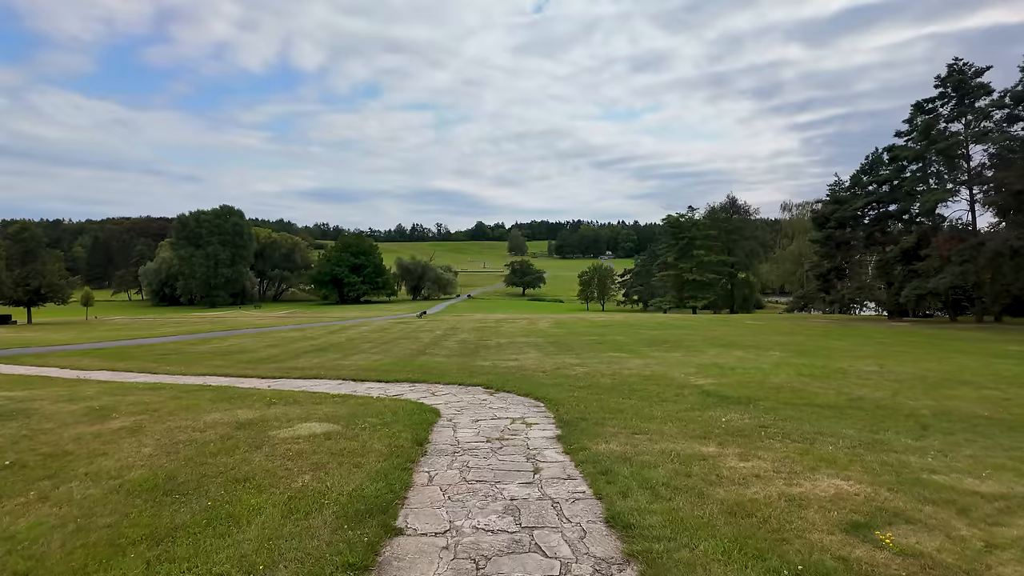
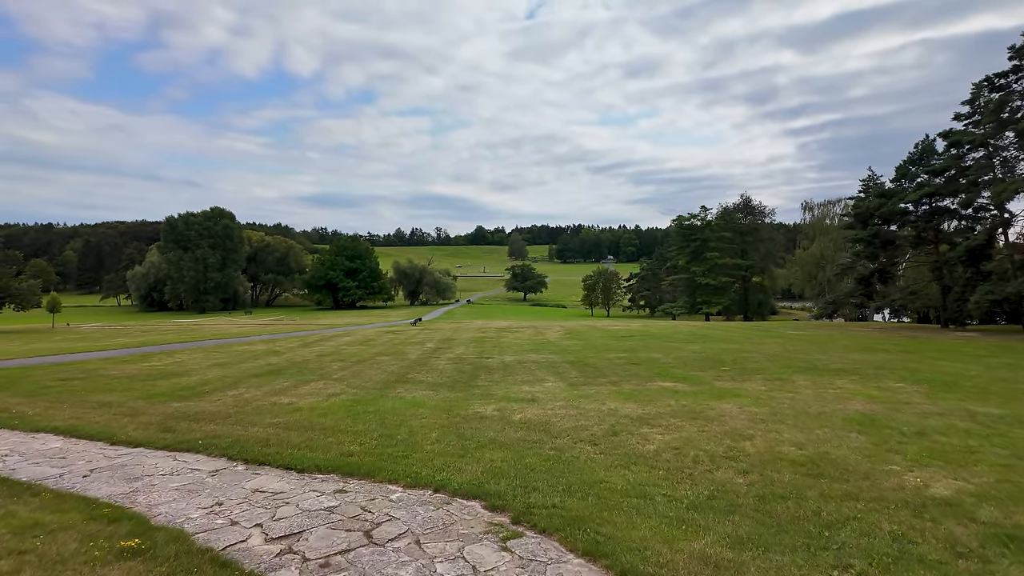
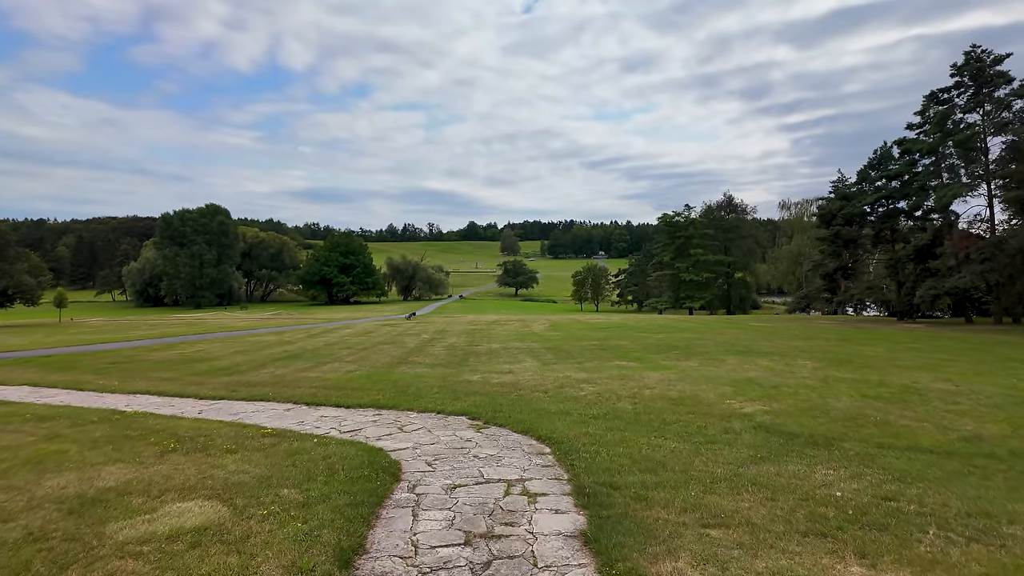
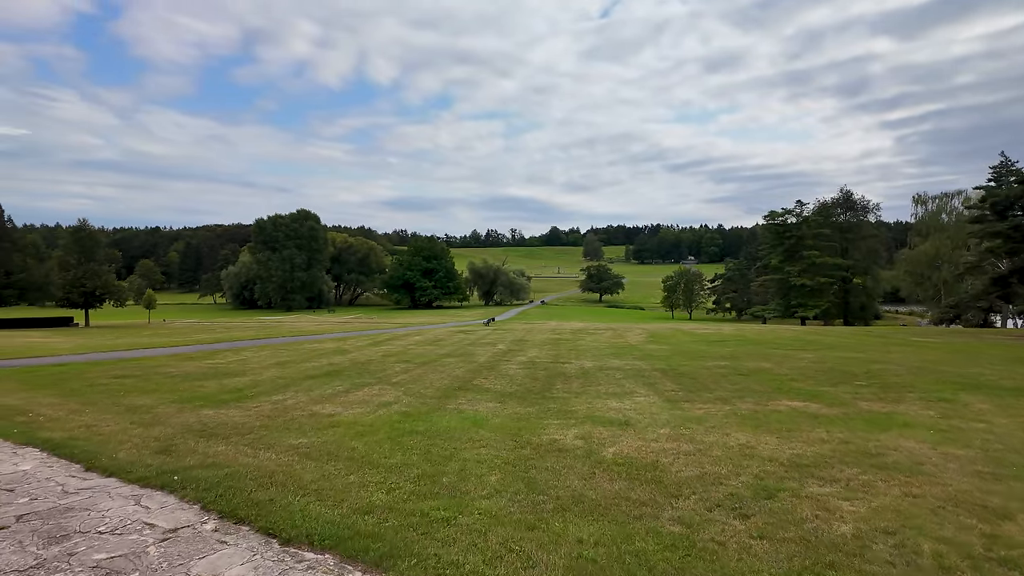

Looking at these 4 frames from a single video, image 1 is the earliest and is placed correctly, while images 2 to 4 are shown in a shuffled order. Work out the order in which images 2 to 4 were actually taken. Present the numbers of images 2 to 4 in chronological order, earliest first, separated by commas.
3, 2, 4
